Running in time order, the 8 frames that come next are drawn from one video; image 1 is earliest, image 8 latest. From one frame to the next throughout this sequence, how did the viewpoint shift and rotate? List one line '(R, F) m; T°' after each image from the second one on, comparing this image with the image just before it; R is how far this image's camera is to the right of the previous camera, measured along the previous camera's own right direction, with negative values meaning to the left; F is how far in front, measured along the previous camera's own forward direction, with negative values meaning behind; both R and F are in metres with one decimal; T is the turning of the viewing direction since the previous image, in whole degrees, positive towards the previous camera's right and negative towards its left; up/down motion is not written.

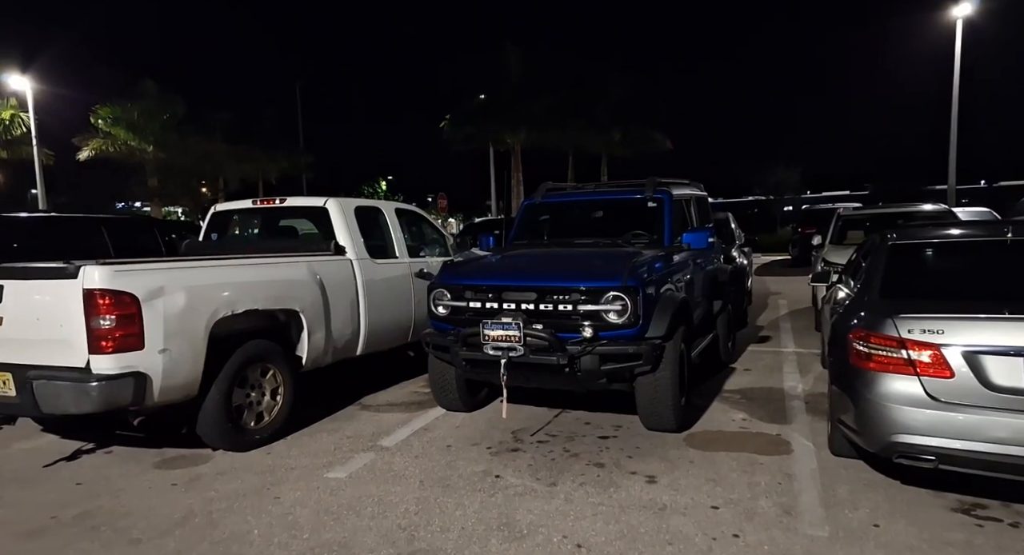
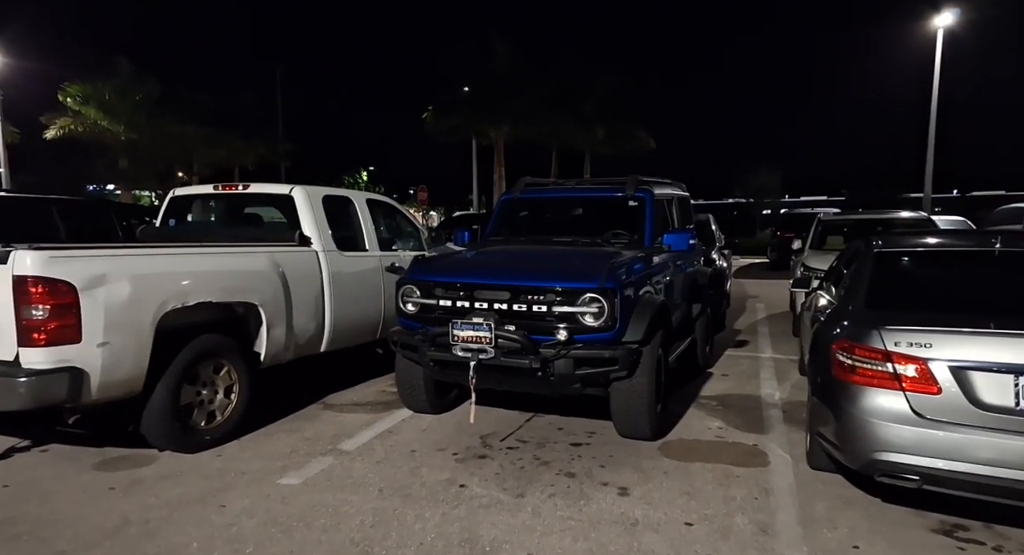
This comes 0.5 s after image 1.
(+0.1, +0.3) m; +2°
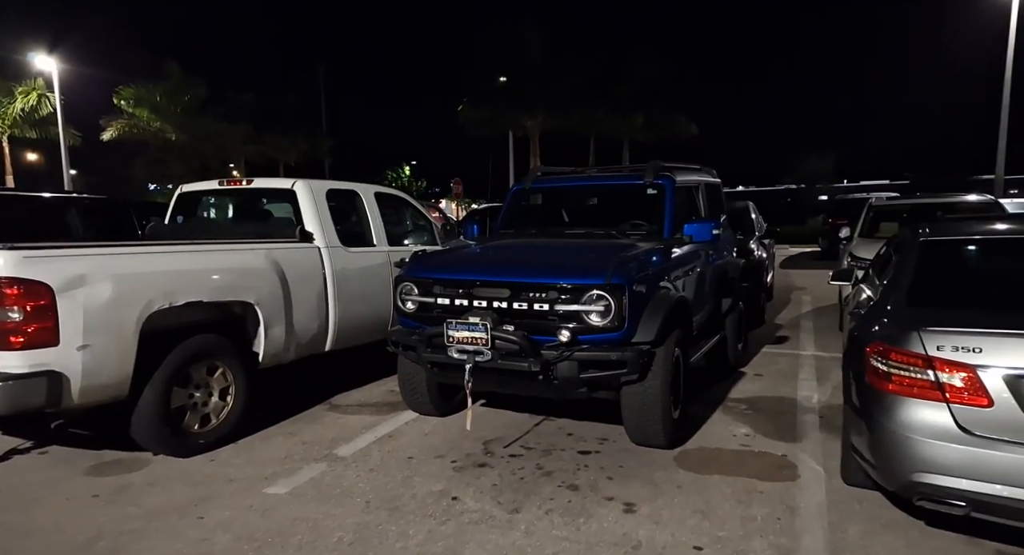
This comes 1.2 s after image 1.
(+0.3, +0.4) m; -4°
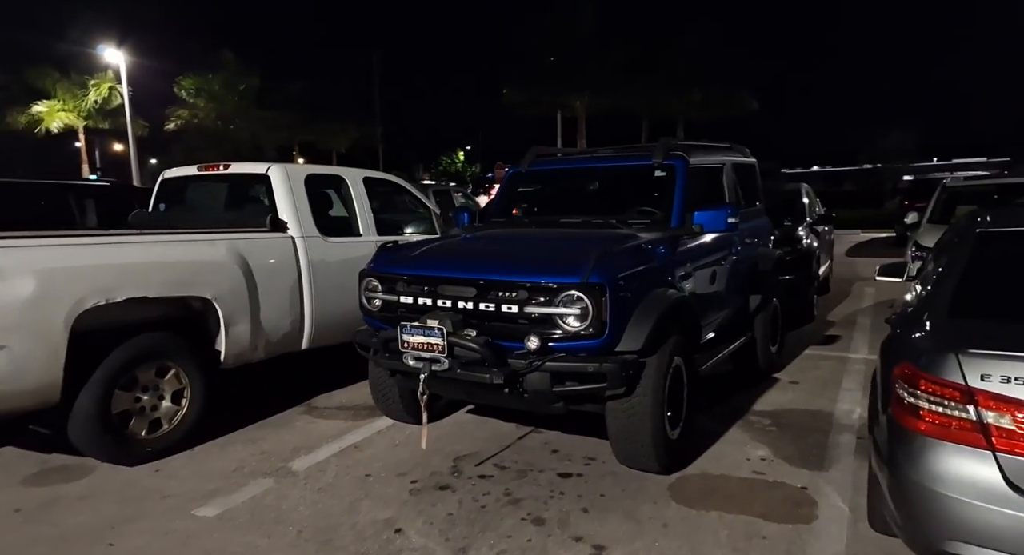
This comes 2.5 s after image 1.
(+0.6, +0.7) m; -5°
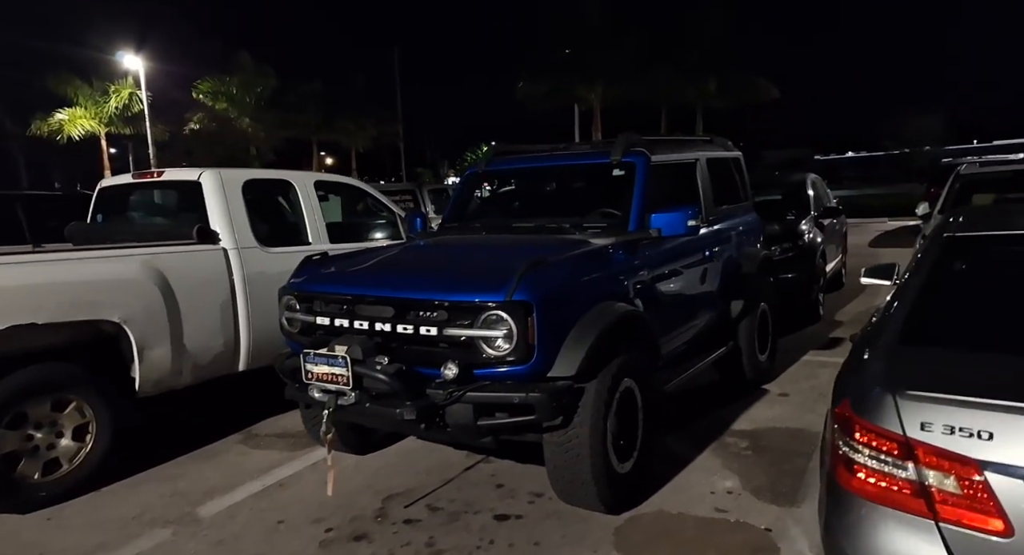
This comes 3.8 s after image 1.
(+0.5, +0.5) m; -2°
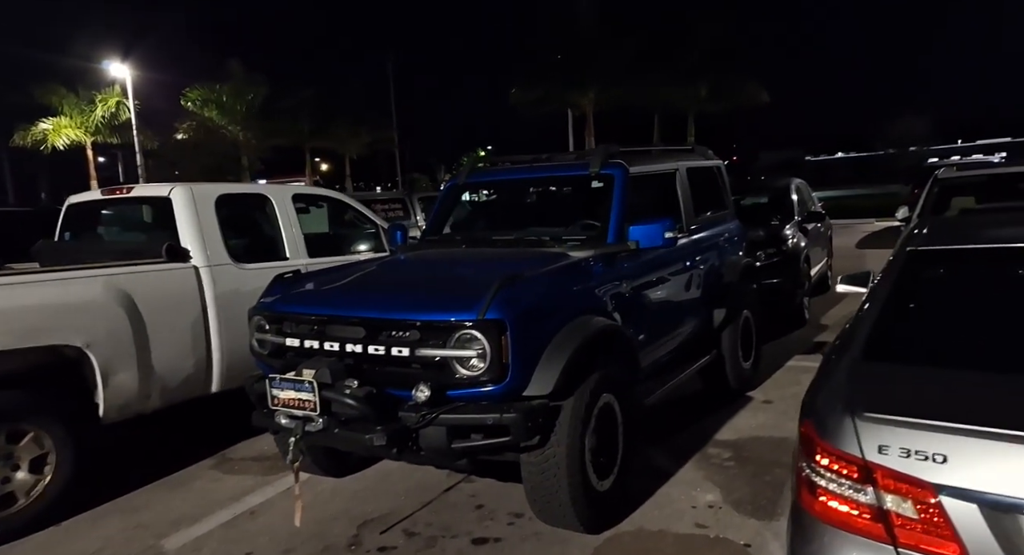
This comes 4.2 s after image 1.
(+0.1, +0.1) m; +1°
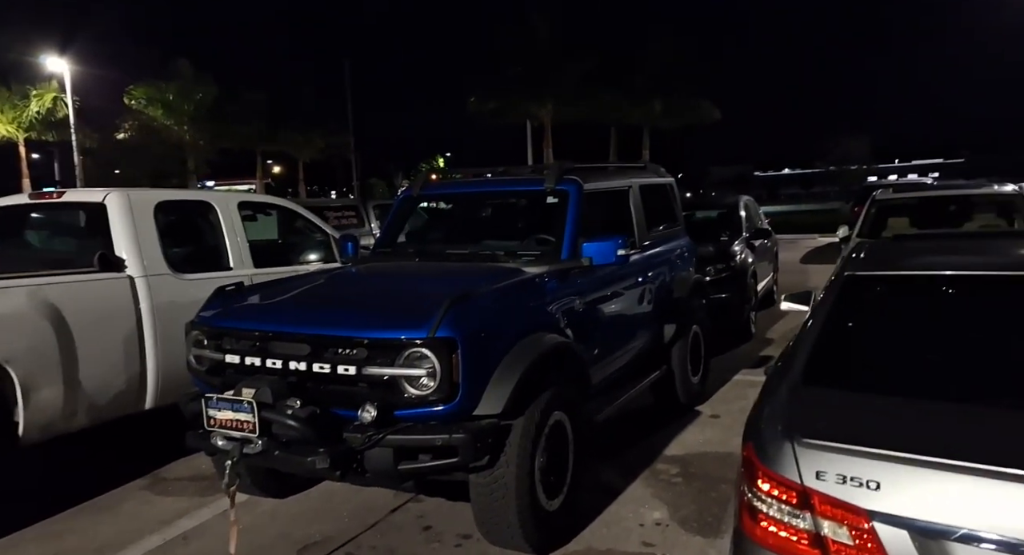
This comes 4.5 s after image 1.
(0.0, +0.1) m; +4°
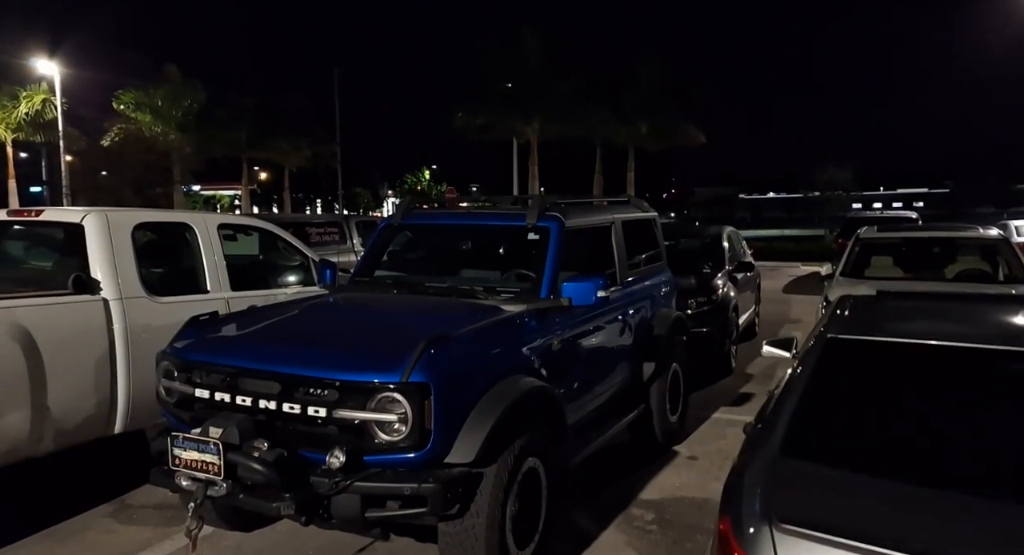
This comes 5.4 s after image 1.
(0.0, 0.0) m; +1°
